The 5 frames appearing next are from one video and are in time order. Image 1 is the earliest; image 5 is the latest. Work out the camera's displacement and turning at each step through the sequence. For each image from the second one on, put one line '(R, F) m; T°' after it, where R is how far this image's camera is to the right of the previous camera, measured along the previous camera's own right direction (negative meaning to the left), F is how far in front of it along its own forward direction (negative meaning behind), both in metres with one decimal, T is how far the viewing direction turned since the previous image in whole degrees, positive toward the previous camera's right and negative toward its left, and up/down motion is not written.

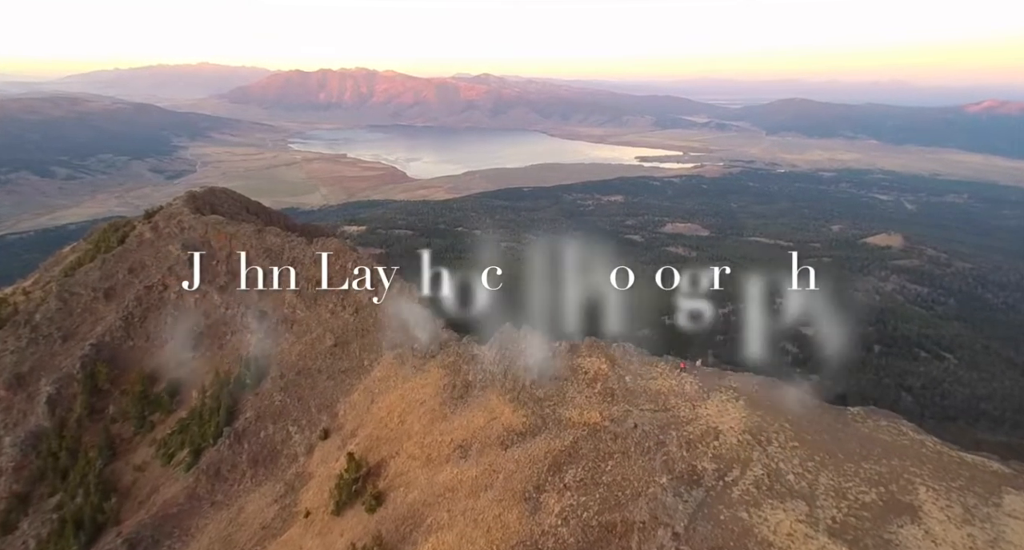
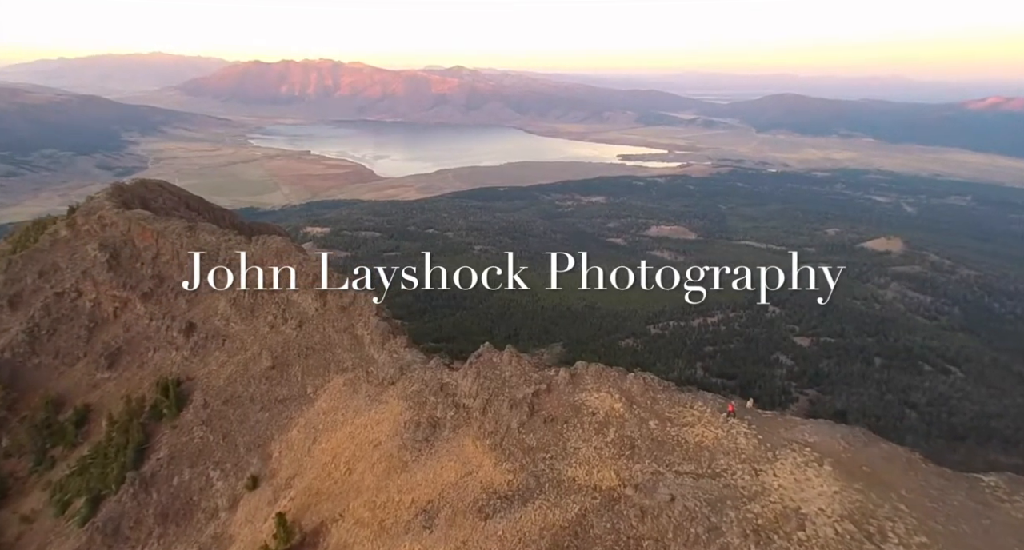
(-0.3, +5.8) m; +3°
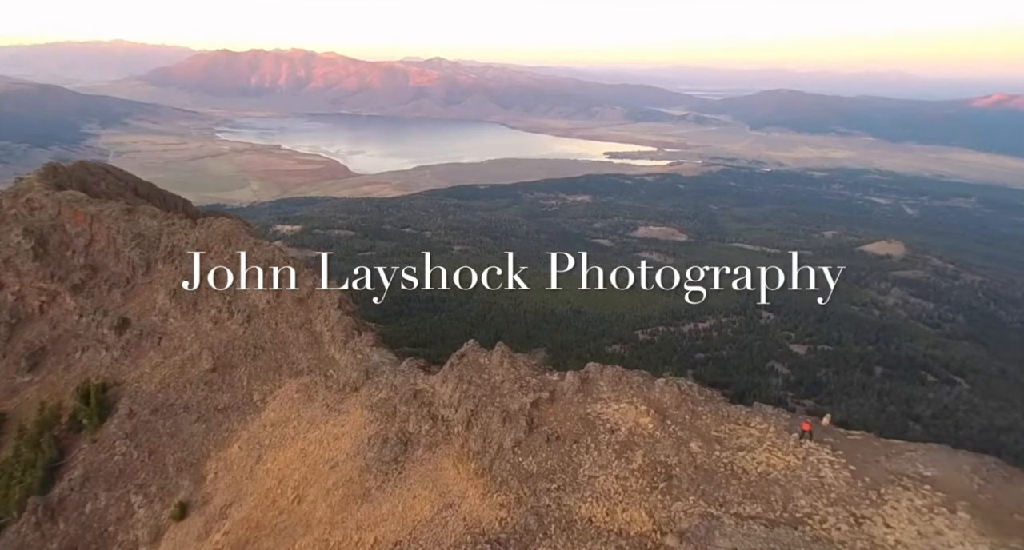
(-0.5, +4.0) m; +2°
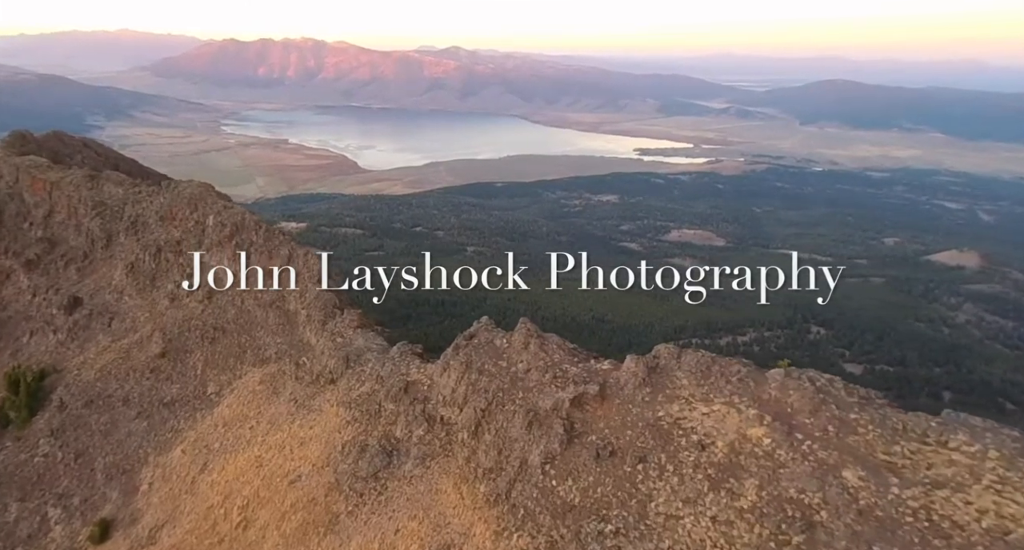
(-0.4, +4.6) m; -1°
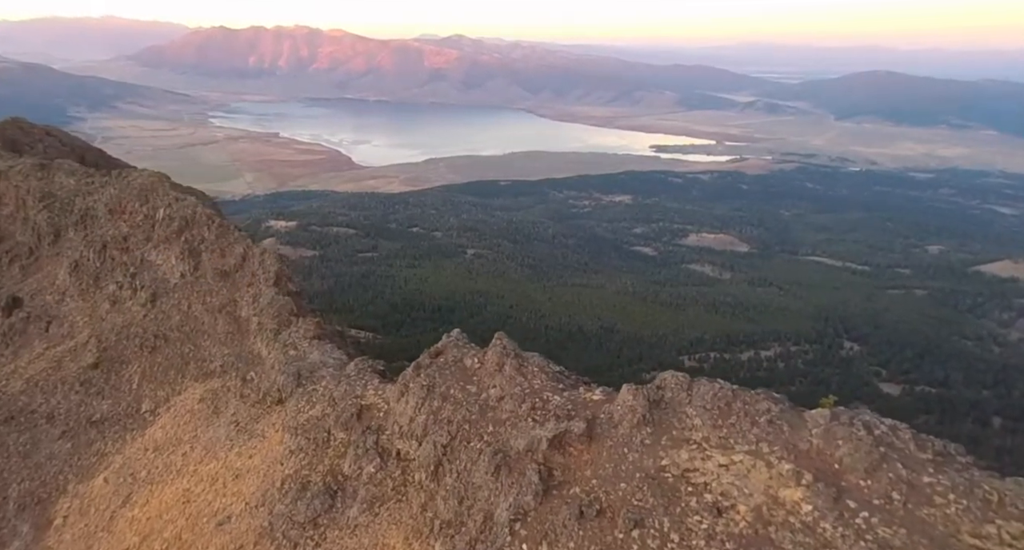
(+0.4, +2.0) m; +1°
